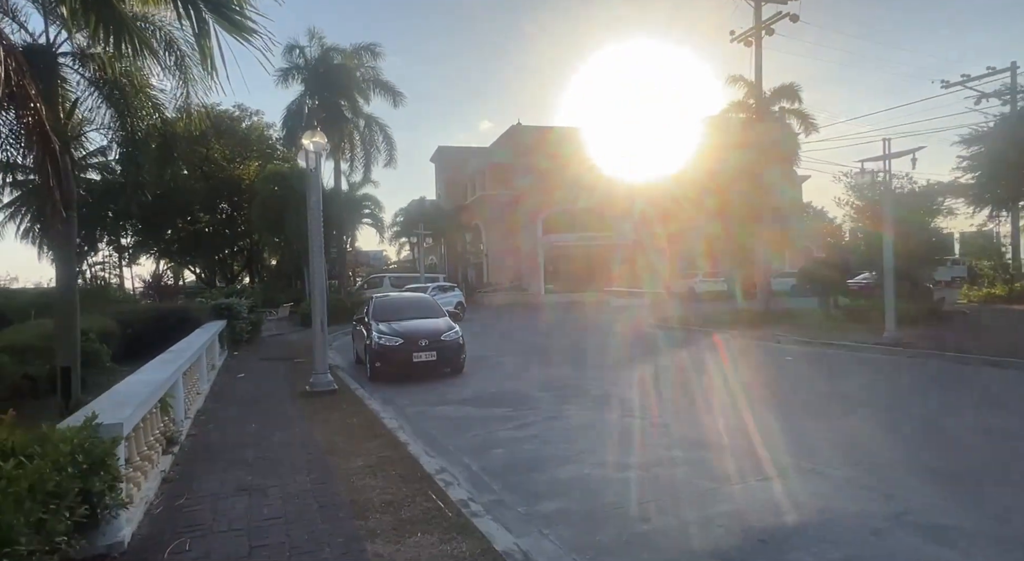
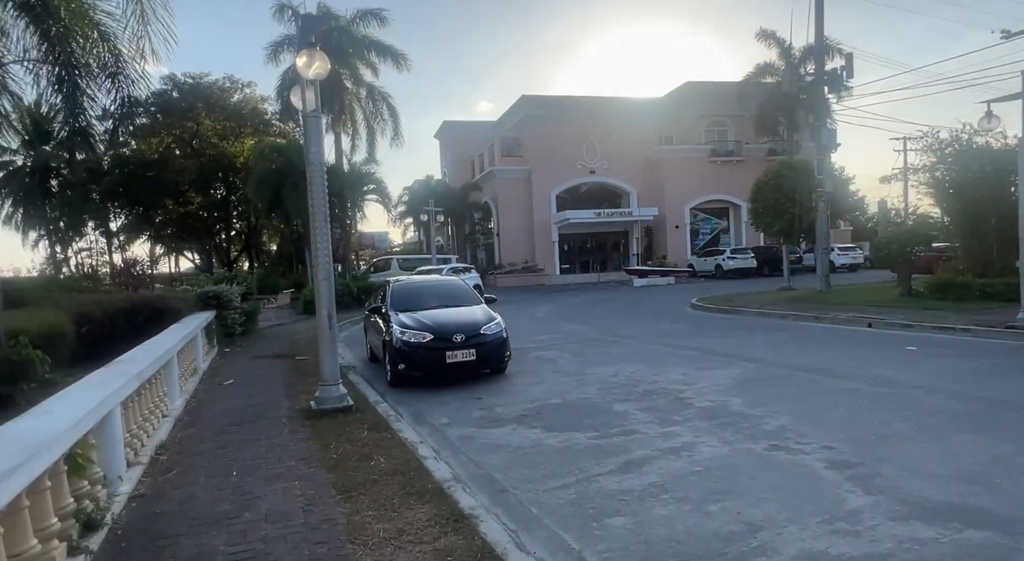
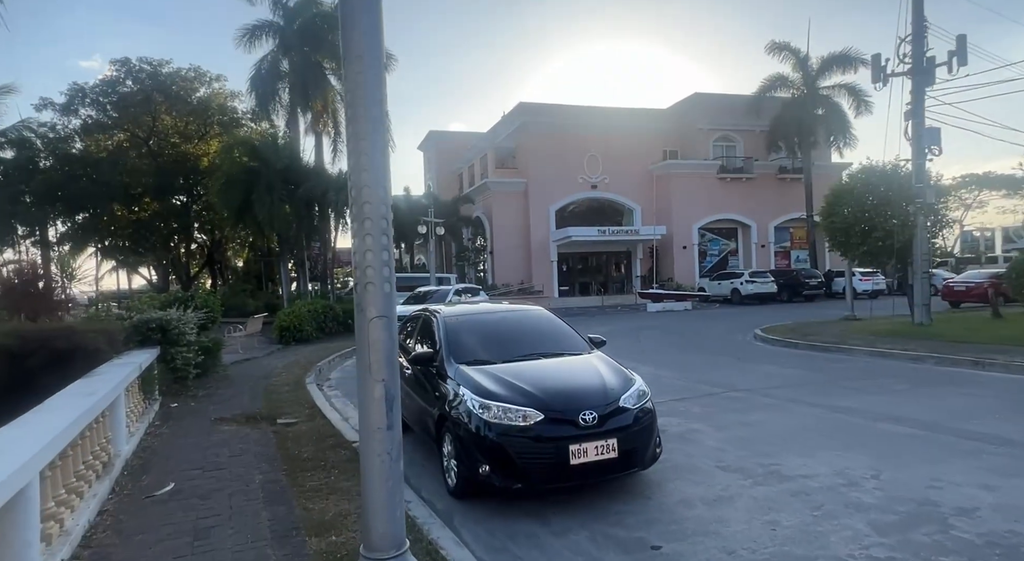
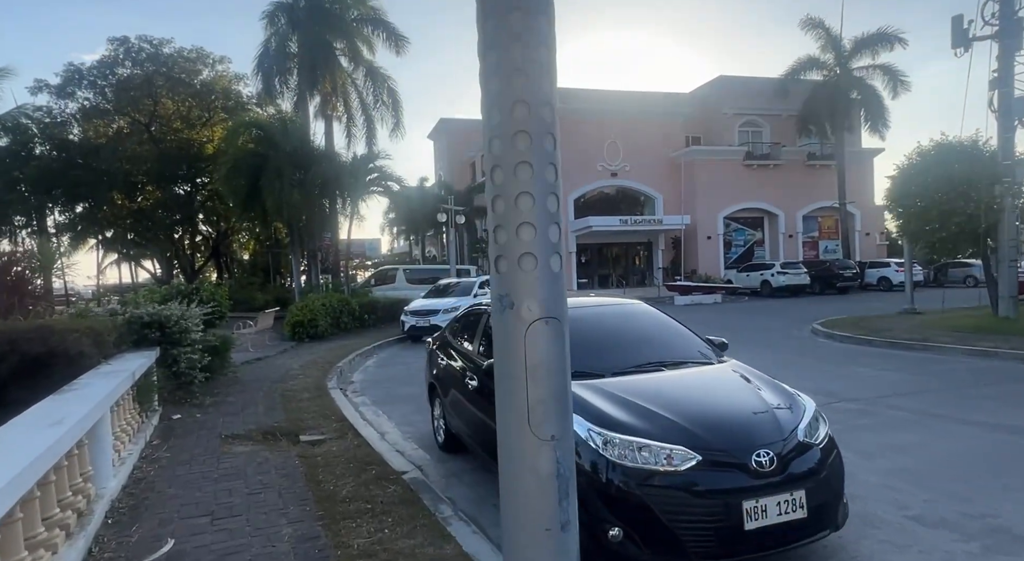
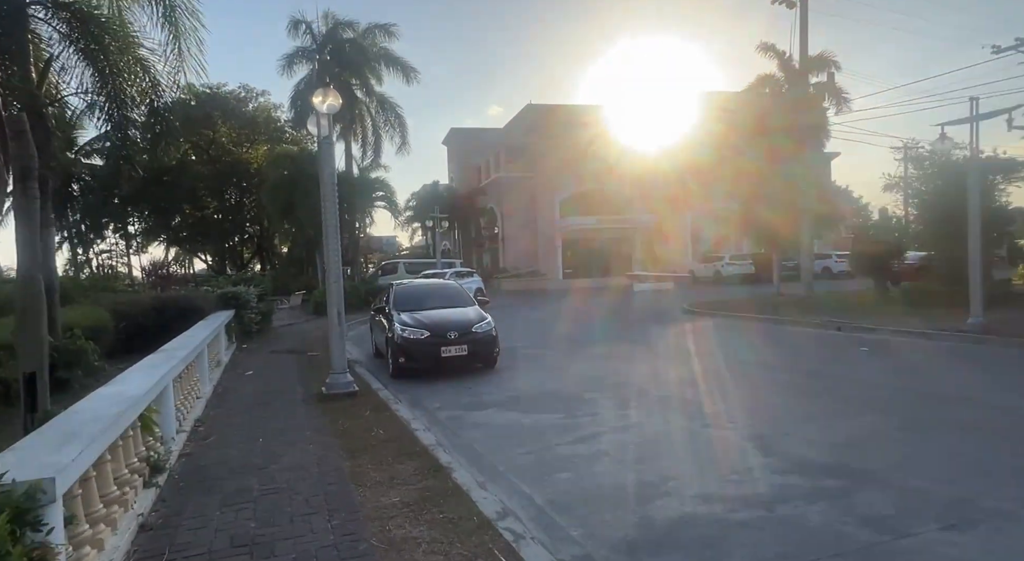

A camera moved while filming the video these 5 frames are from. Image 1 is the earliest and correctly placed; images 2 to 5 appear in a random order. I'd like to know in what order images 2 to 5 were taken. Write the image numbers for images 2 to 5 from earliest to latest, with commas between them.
5, 2, 3, 4
